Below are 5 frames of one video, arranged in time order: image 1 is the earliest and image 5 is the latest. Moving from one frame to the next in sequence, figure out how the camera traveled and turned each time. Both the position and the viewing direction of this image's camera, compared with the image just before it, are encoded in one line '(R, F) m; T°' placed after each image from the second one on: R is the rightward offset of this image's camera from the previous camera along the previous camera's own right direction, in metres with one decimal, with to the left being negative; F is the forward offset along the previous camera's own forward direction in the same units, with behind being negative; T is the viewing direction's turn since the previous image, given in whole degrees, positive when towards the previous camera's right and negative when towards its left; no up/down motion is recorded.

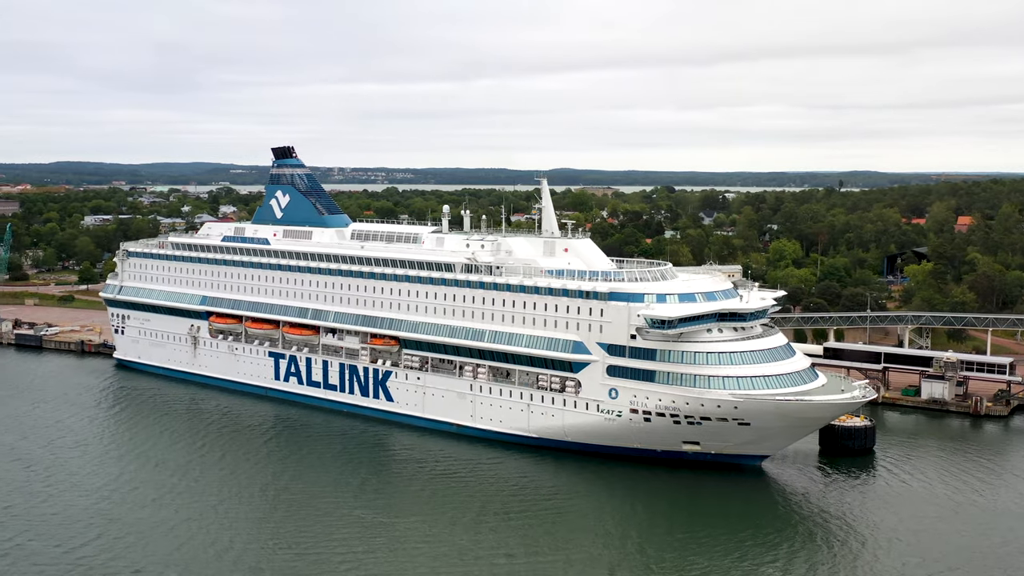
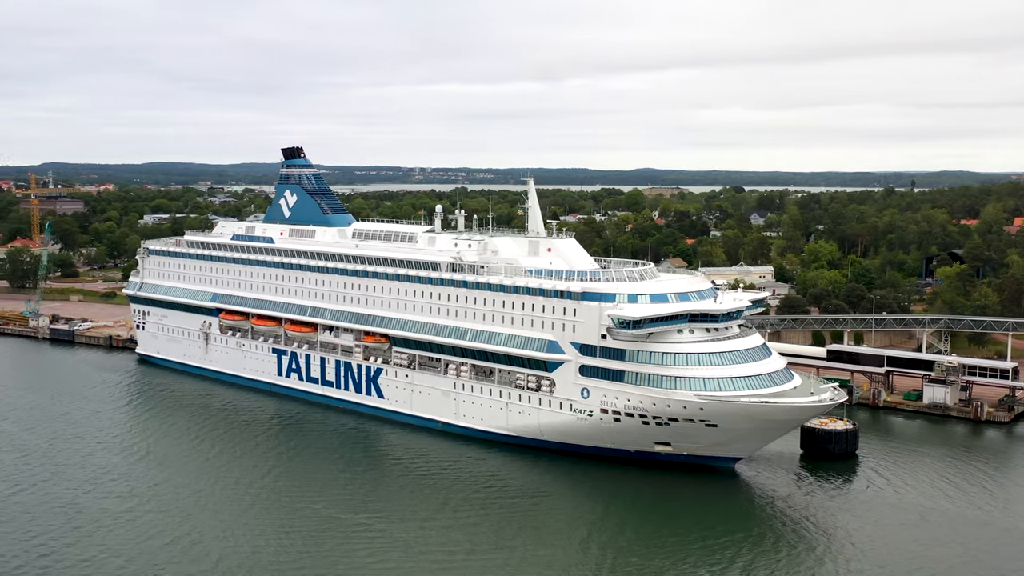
(+2.3, -0.1) m; -4°
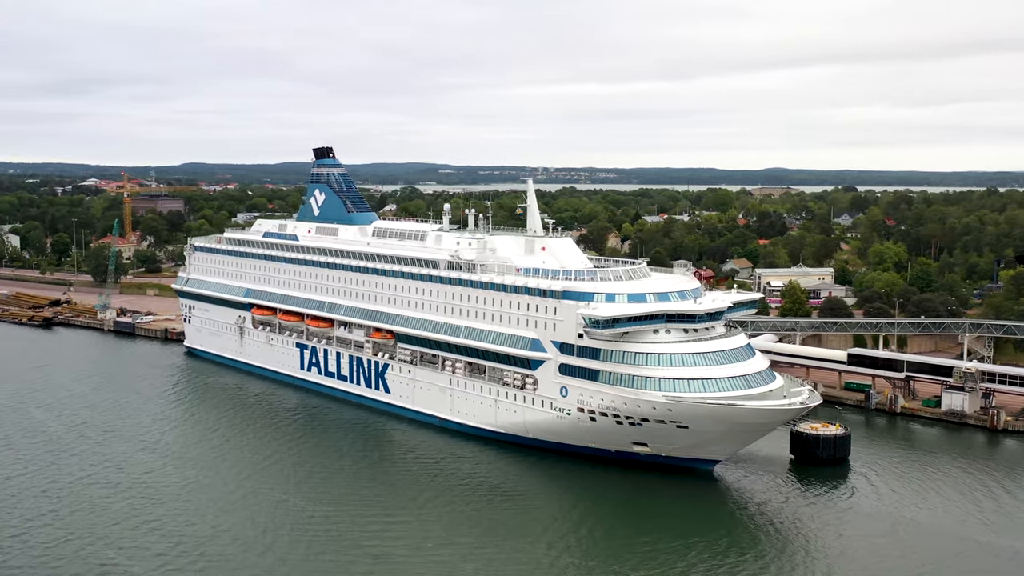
(+3.1, 0.0) m; -6°
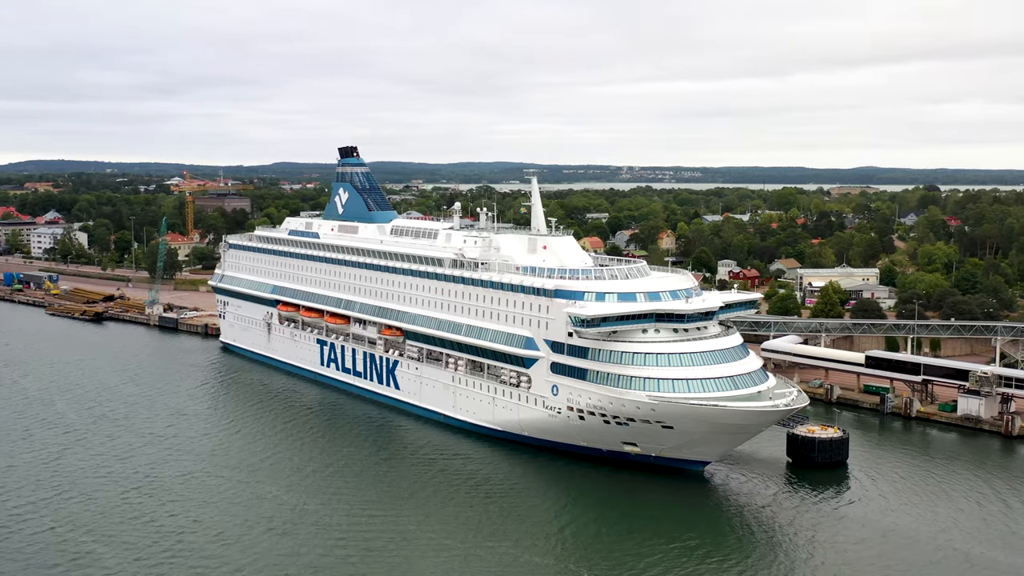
(+2.0, 0.0) m; -4°
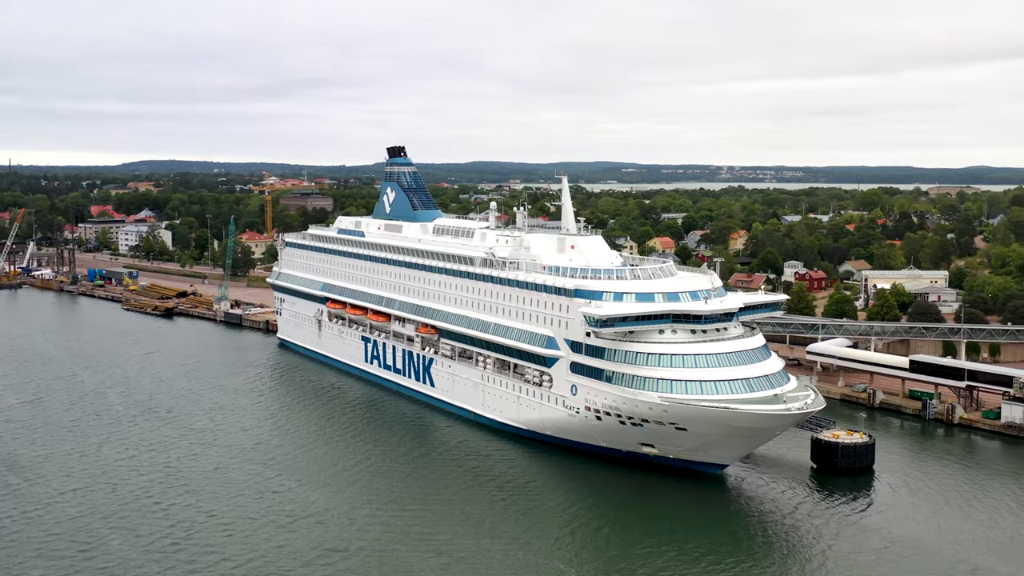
(+1.7, 0.0) m; -5°
